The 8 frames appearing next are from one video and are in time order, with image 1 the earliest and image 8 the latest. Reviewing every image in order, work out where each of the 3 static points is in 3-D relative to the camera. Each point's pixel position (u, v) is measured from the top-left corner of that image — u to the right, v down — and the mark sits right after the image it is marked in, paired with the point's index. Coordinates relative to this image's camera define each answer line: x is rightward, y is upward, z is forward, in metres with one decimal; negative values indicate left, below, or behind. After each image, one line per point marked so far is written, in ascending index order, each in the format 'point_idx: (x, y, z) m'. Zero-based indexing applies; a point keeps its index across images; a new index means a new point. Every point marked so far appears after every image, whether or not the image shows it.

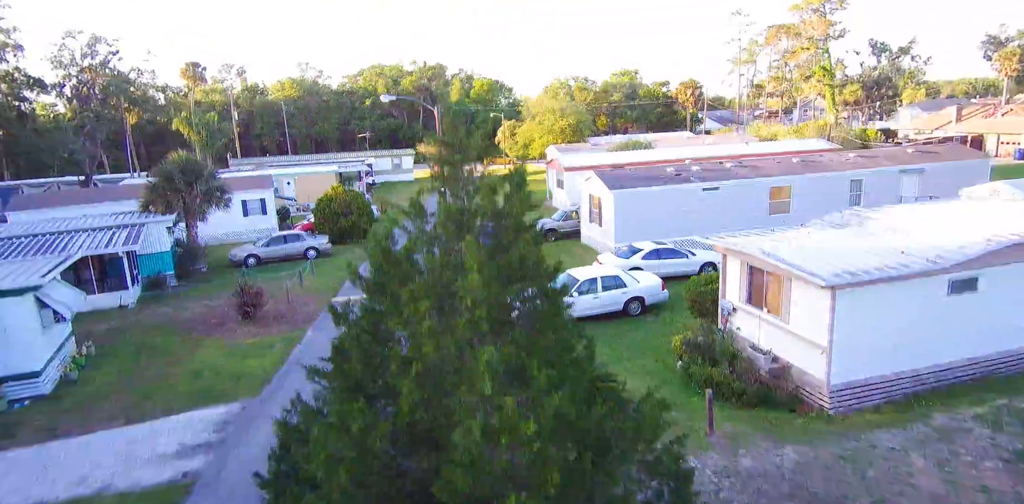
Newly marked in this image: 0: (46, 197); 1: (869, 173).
0: (-14.0, +1.6, +18.4) m
1: (+8.8, +1.9, +14.9) m
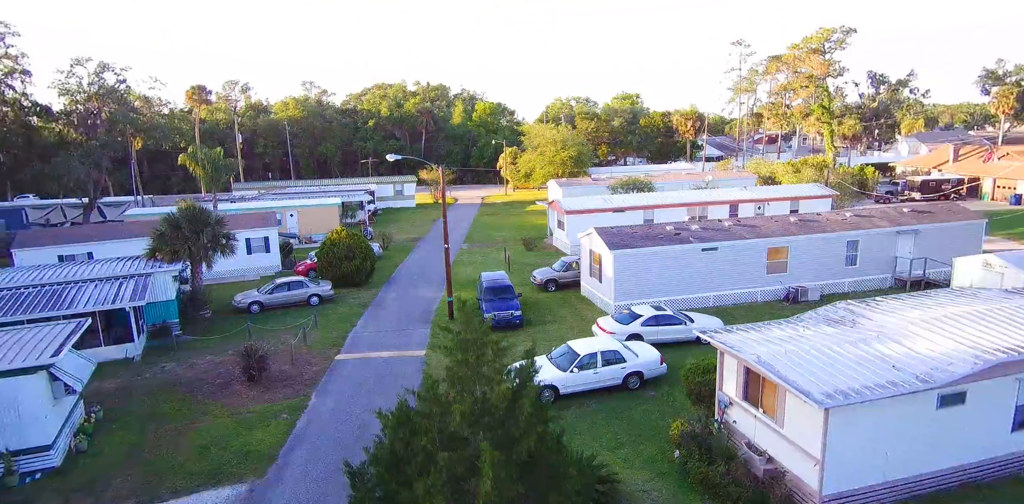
0: (-14.0, +0.5, +18.6) m
1: (+8.8, +0.4, +15.2) m
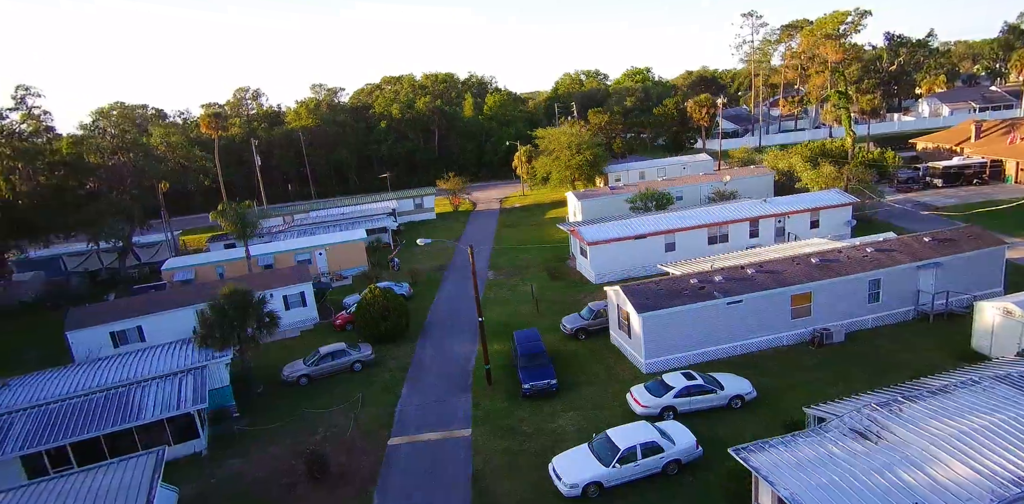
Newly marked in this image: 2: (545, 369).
0: (-13.1, -1.8, +19.6) m
1: (+9.5, -0.5, +15.5) m
2: (+0.8, -2.8, +14.7) m
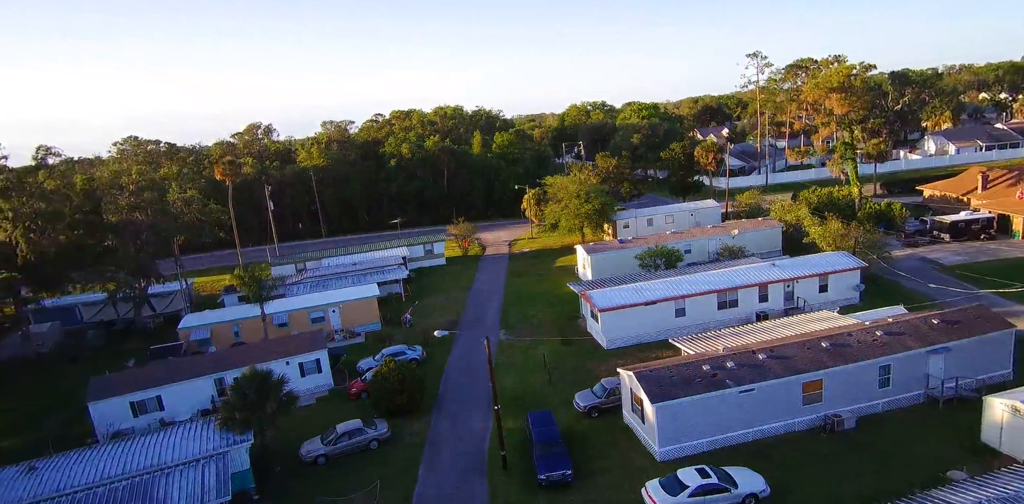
0: (-12.7, -4.1, +19.9) m
1: (+9.9, -2.7, +15.7) m
2: (+1.2, -5.0, +14.9) m
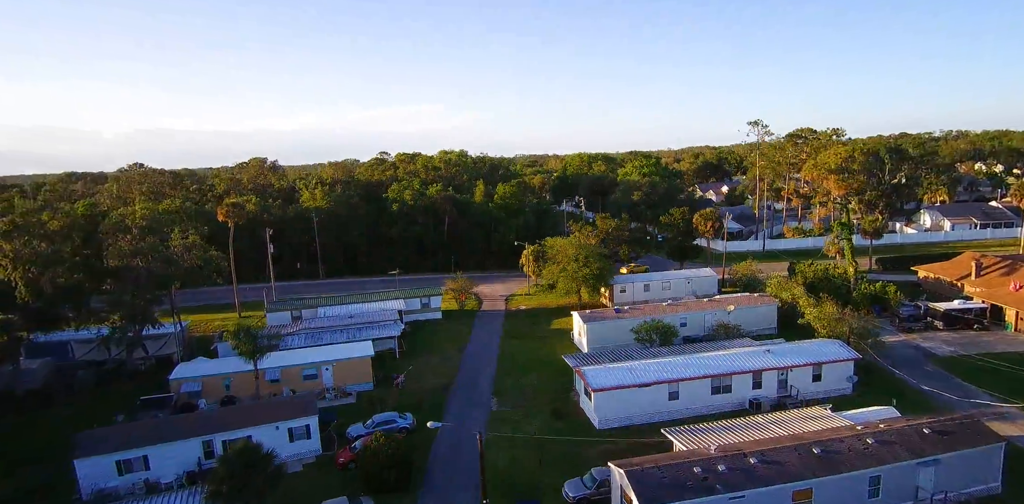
0: (-13.0, -6.0, +19.8) m
1: (+9.7, -5.6, +15.7) m
2: (+0.8, -7.4, +14.8) m
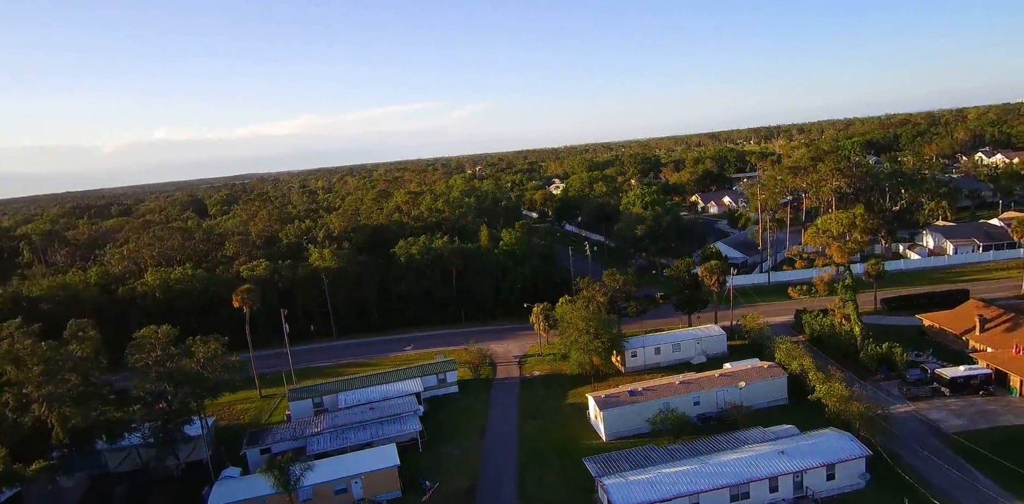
0: (-11.9, -11.6, +20.8) m
1: (+10.7, -9.9, +16.6) m
2: (+1.9, -12.3, +15.8) m
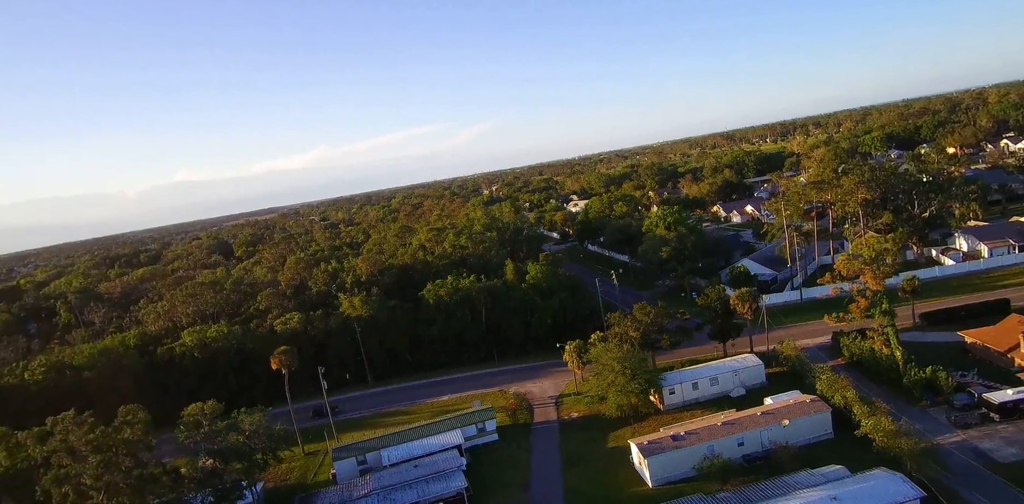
0: (-9.8, -14.9, +21.1) m
1: (+12.5, -11.6, +16.3) m
2: (+3.9, -14.5, +15.7) m
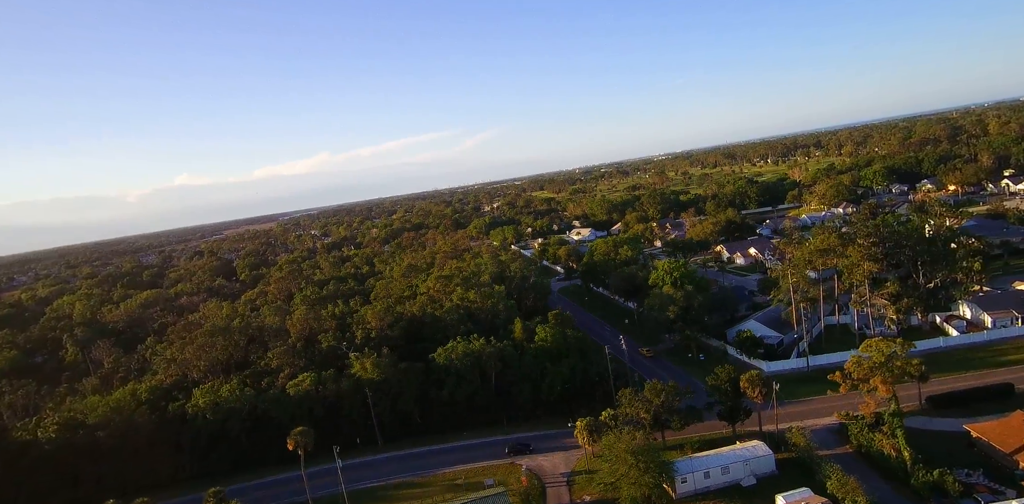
0: (-8.9, -20.5, +21.8) m
1: (+13.4, -17.3, +17.0) m
2: (+4.9, -20.2, +16.4) m
